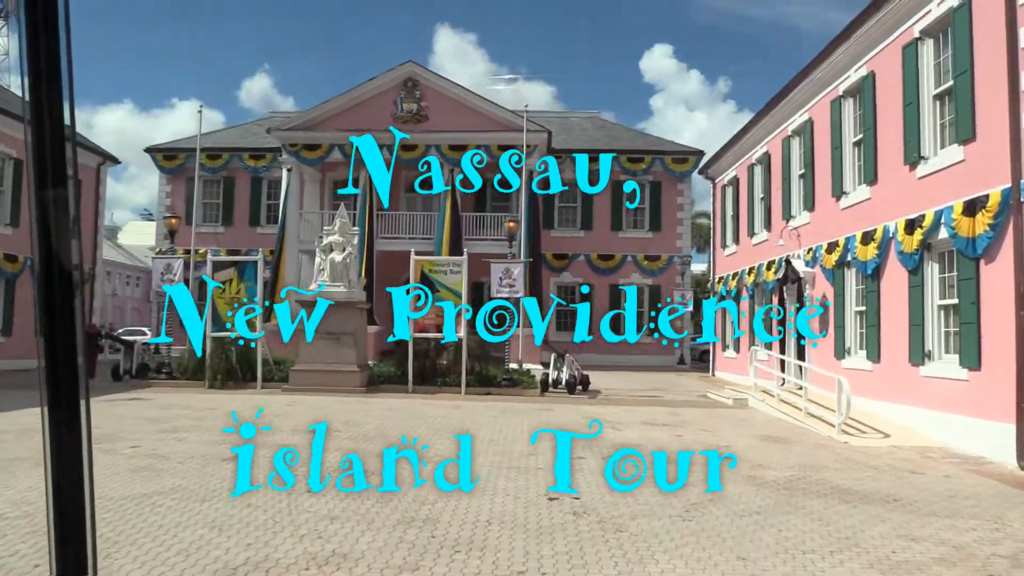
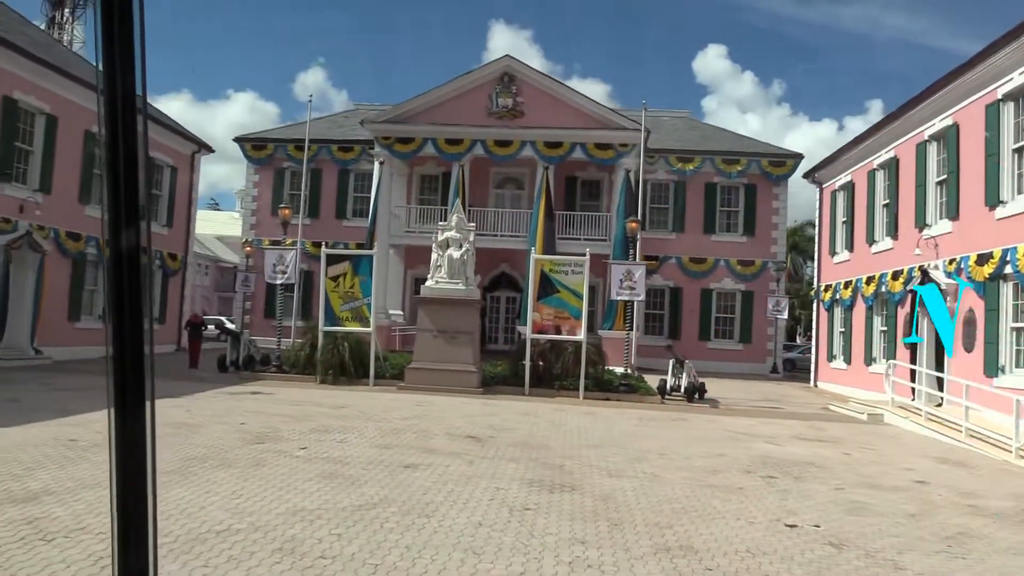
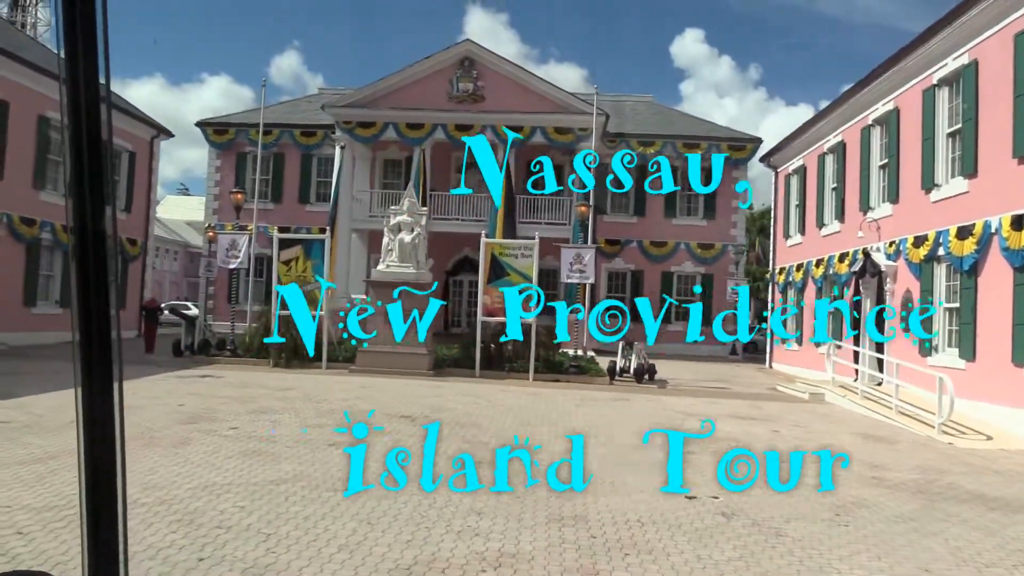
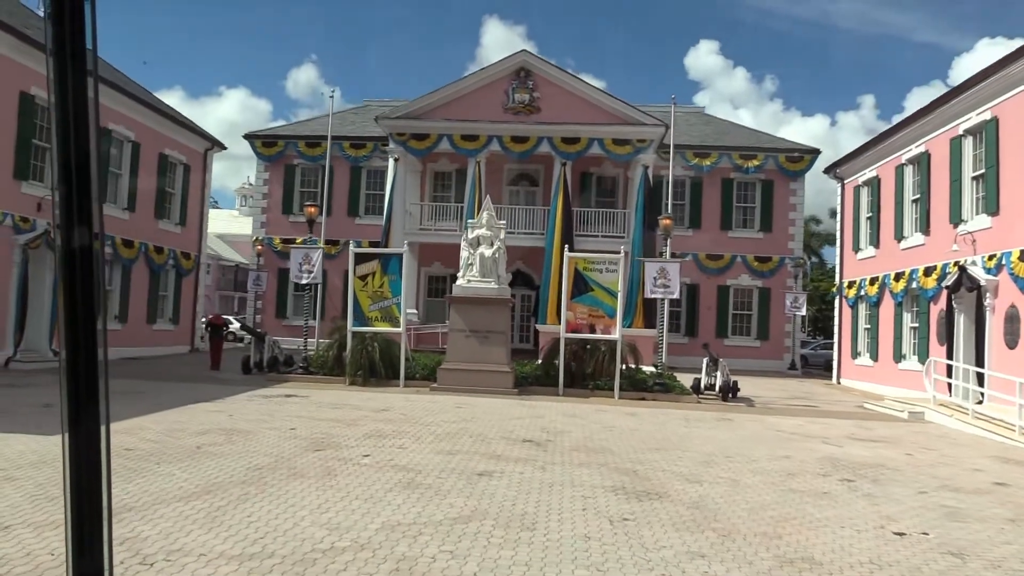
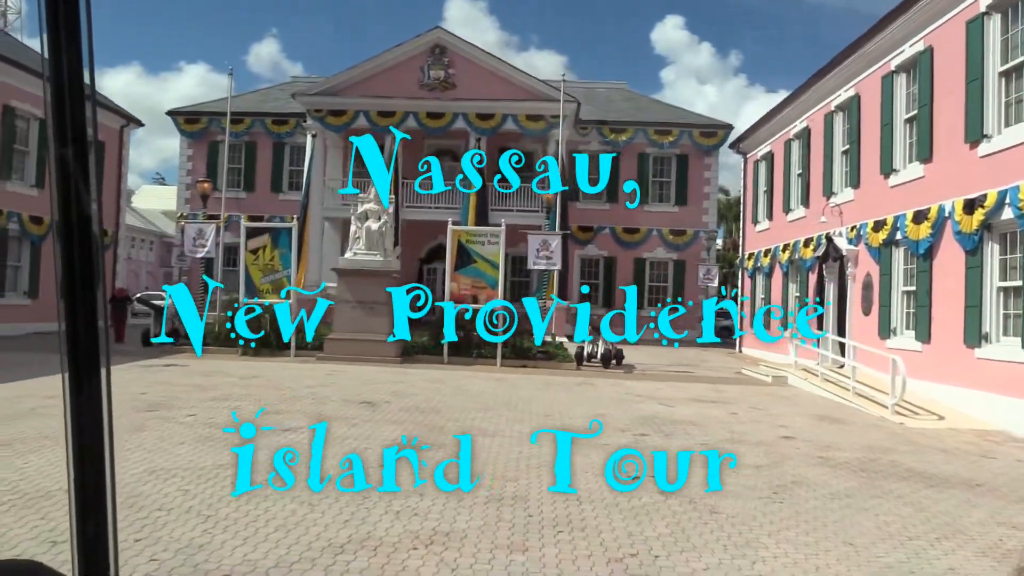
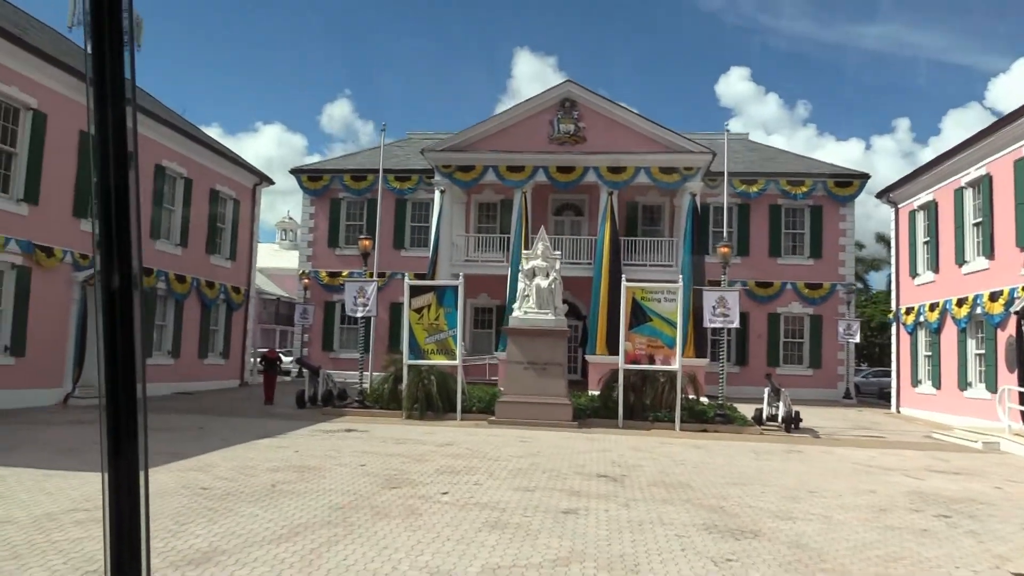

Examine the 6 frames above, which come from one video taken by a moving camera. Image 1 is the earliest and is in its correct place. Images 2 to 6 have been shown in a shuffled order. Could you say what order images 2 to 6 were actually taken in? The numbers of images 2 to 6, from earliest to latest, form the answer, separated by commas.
5, 3, 2, 4, 6
